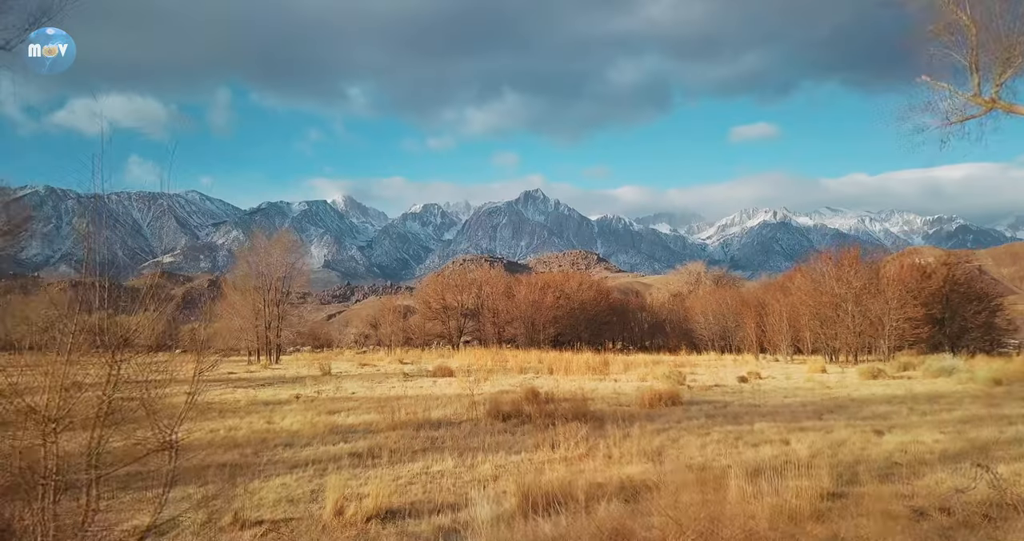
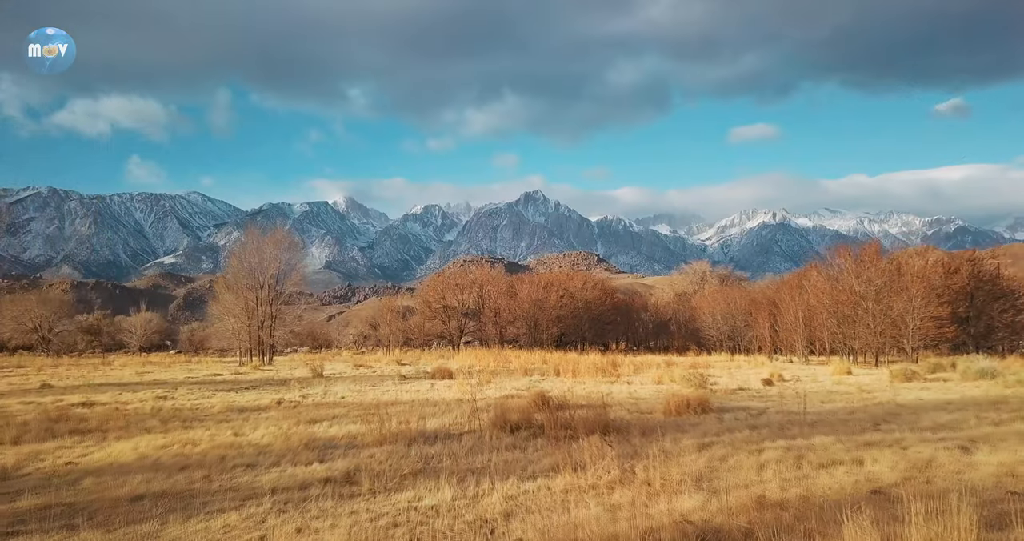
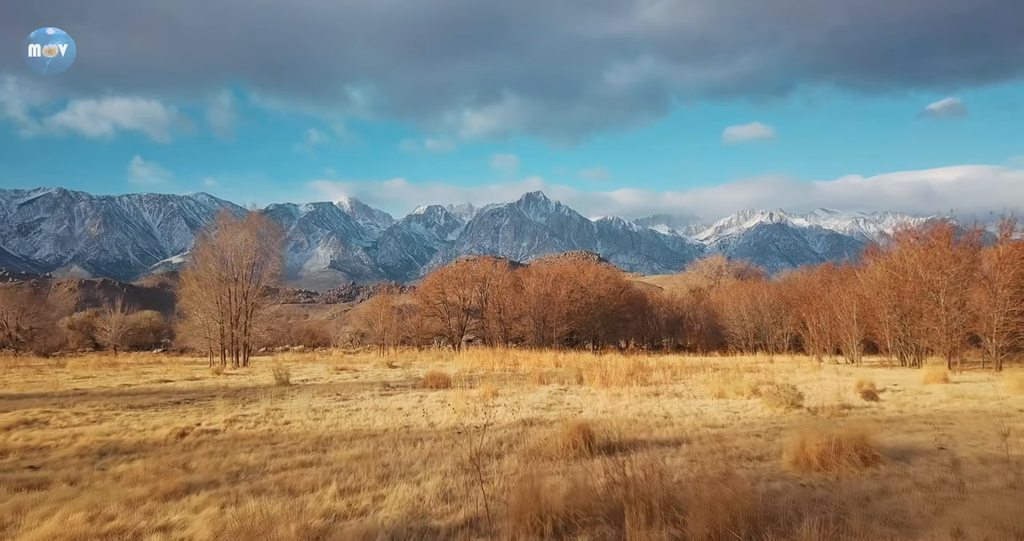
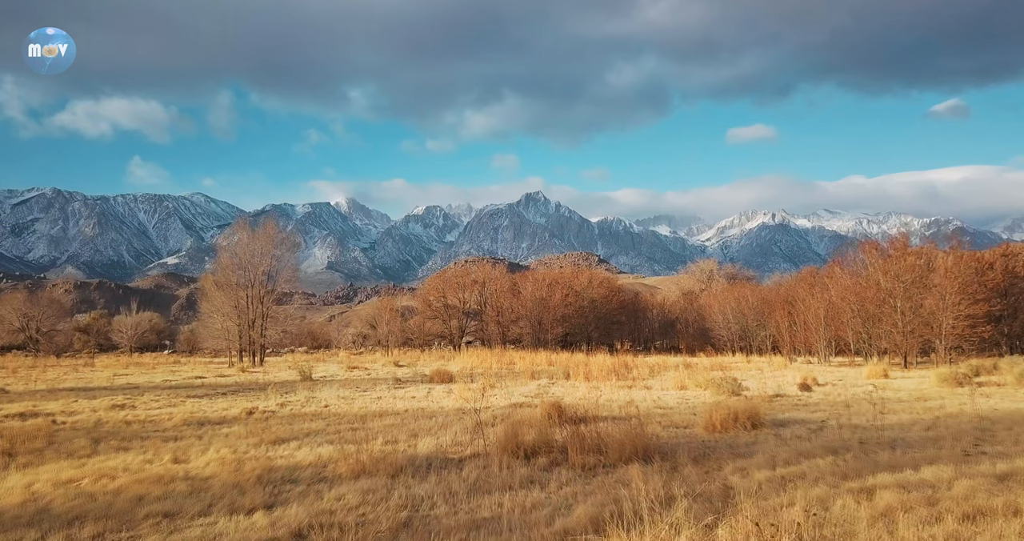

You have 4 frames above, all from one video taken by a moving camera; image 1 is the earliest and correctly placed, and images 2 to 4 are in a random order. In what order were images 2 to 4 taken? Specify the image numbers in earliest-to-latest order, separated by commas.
2, 4, 3
